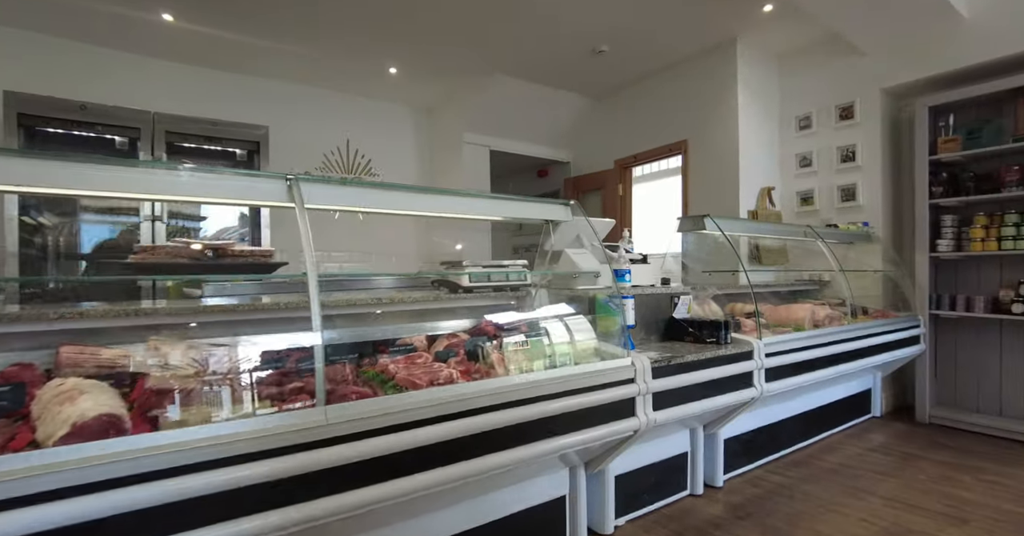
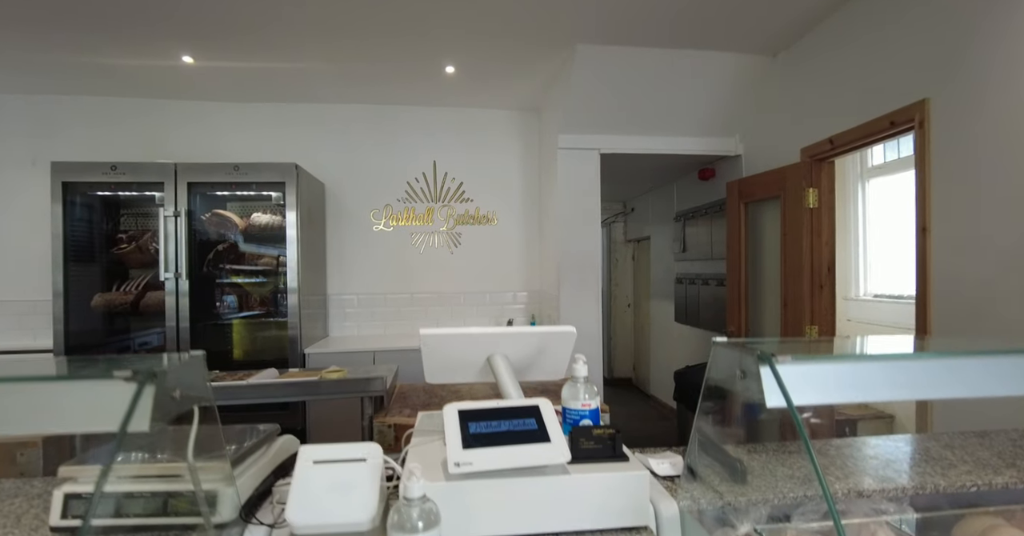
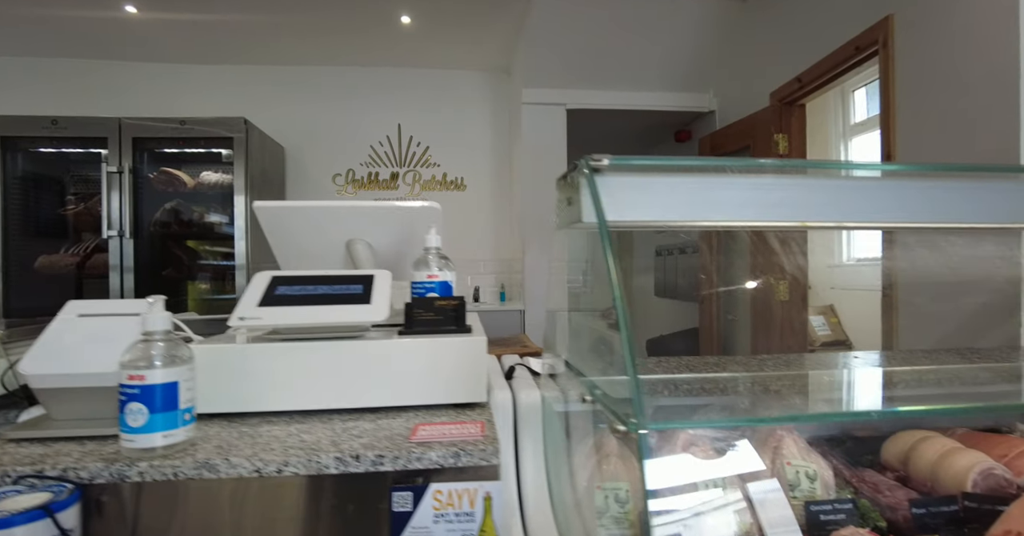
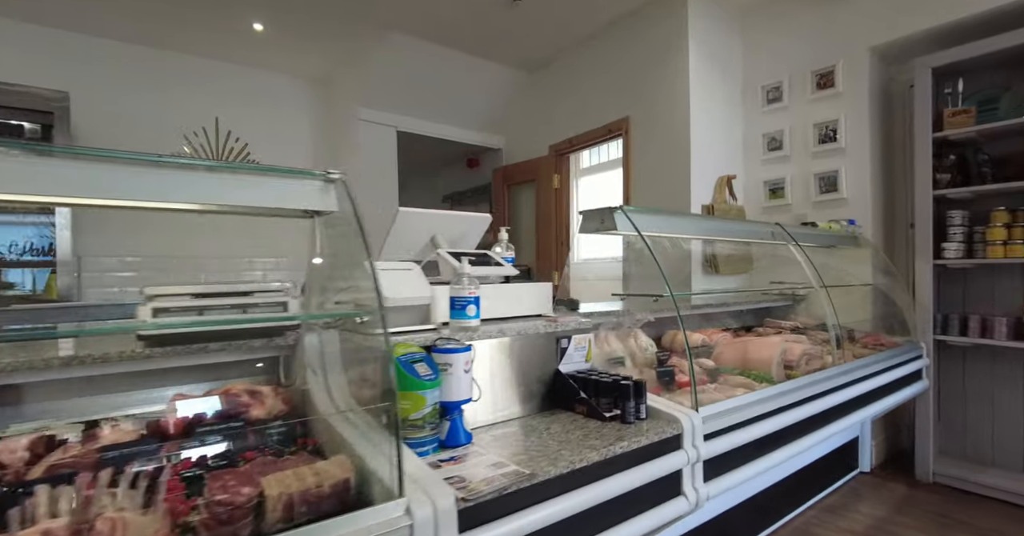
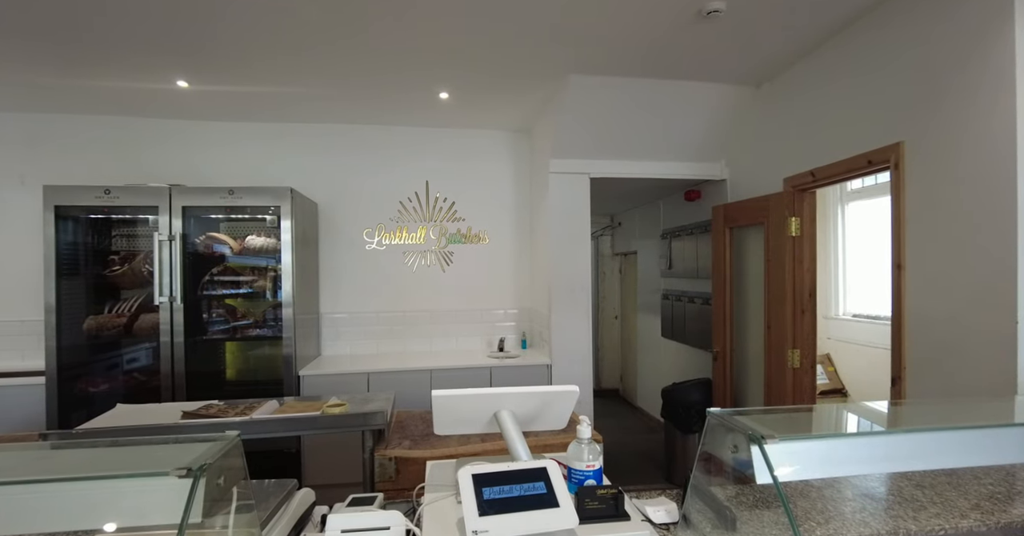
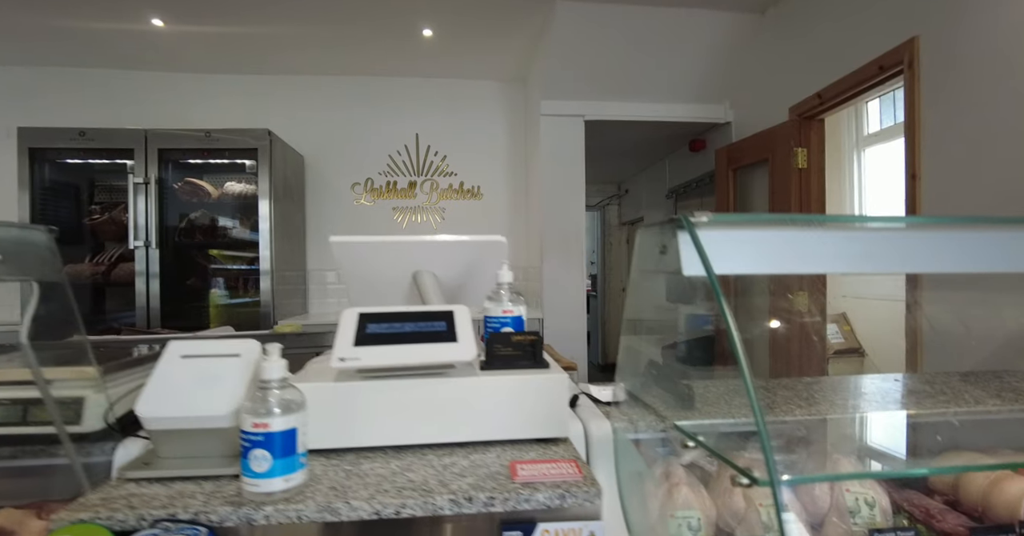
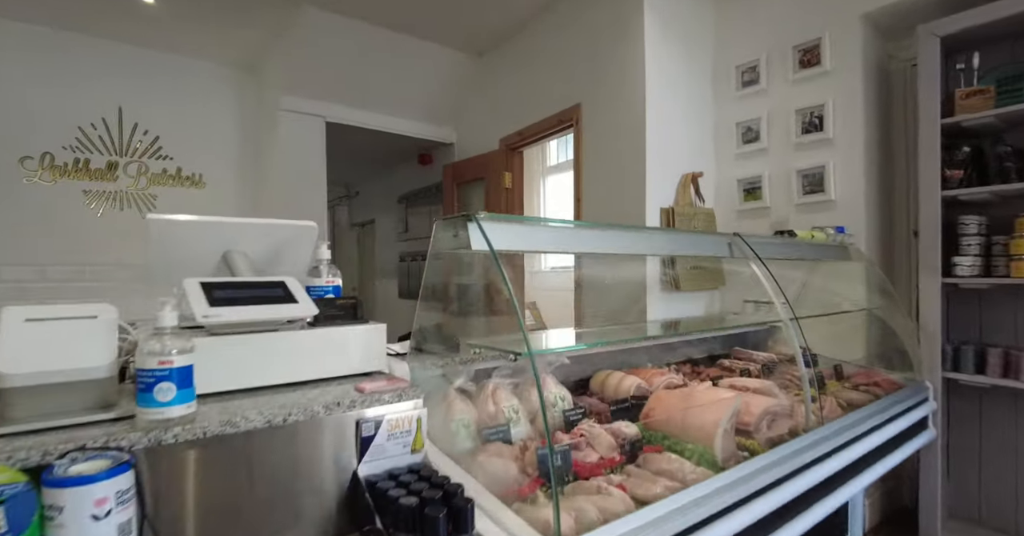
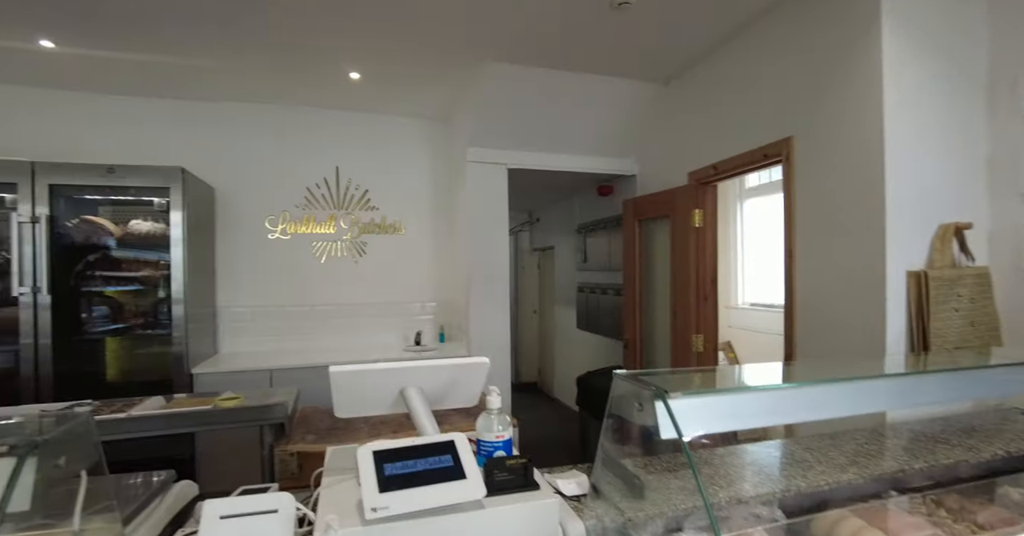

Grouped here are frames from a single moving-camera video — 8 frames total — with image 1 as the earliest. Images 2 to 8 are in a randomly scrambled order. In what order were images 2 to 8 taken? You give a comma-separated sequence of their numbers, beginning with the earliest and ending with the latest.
4, 7, 8, 5, 2, 6, 3
